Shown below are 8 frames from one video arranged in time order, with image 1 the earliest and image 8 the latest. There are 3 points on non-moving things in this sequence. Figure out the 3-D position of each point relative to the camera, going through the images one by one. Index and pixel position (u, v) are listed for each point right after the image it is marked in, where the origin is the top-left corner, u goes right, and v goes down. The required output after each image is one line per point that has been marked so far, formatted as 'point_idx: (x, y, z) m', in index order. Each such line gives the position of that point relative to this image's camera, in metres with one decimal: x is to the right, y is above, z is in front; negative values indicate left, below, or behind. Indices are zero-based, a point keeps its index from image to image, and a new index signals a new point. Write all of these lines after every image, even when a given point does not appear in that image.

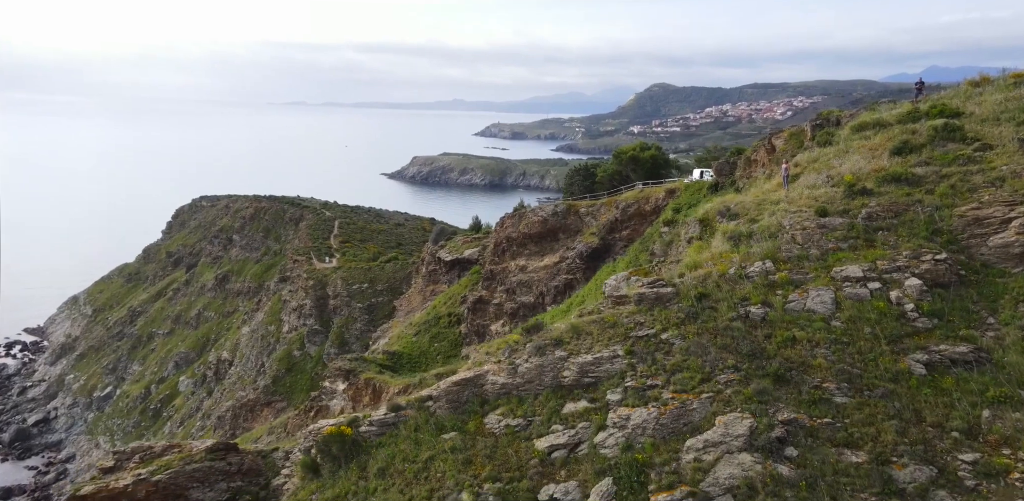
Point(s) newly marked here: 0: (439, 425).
0: (-1.3, -3.6, +15.2) m
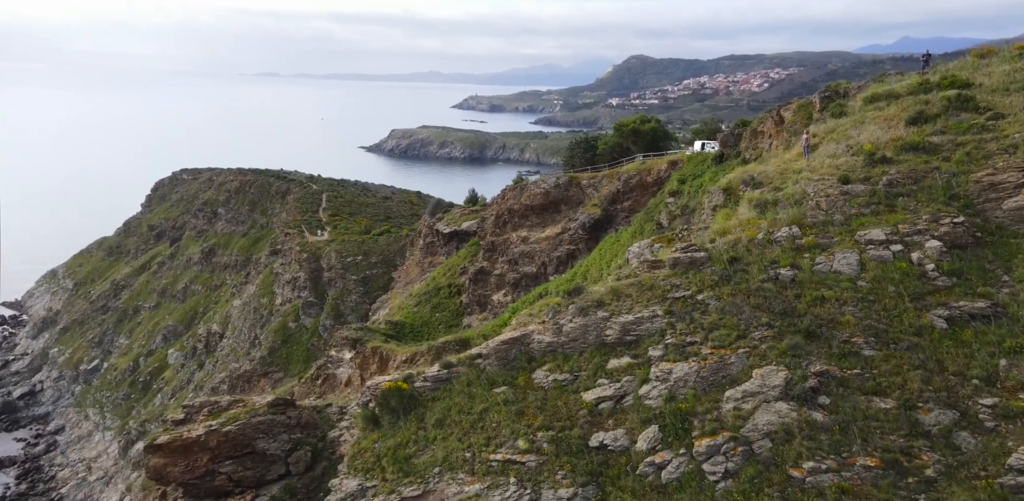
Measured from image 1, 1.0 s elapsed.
0: (-0.4, -2.8, +16.2) m
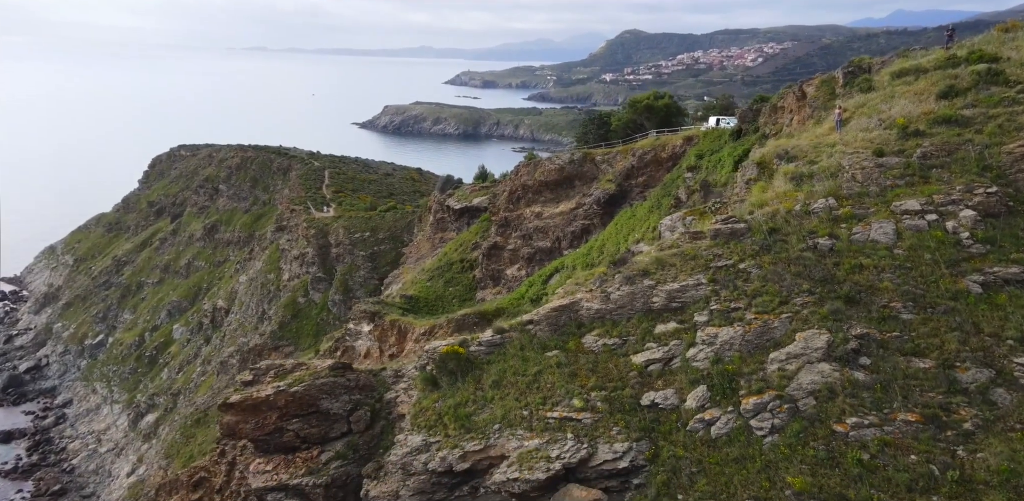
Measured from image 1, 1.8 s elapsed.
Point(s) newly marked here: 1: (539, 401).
0: (+0.7, -2.2, +17.0) m
1: (+0.6, -3.2, +15.6) m
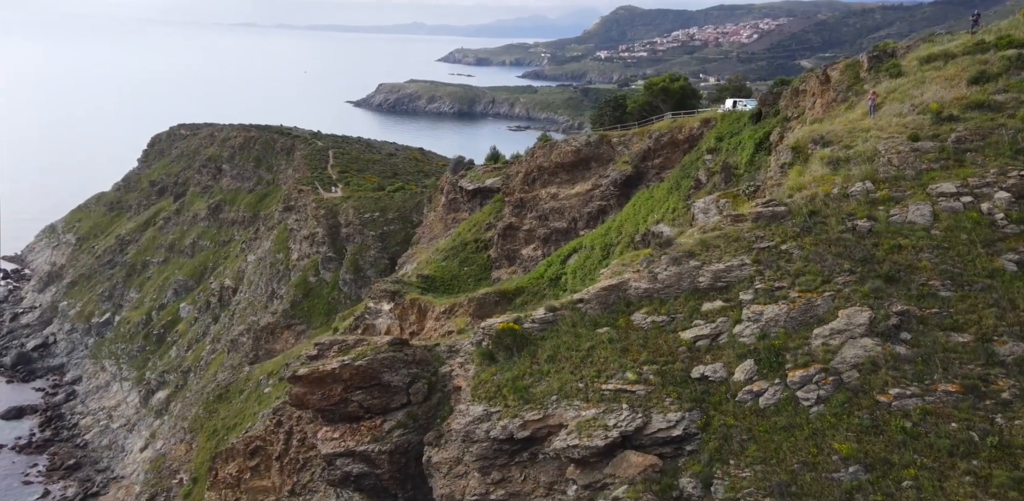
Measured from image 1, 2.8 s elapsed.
0: (+1.9, -1.7, +17.9) m
1: (+1.8, -2.7, +16.4) m
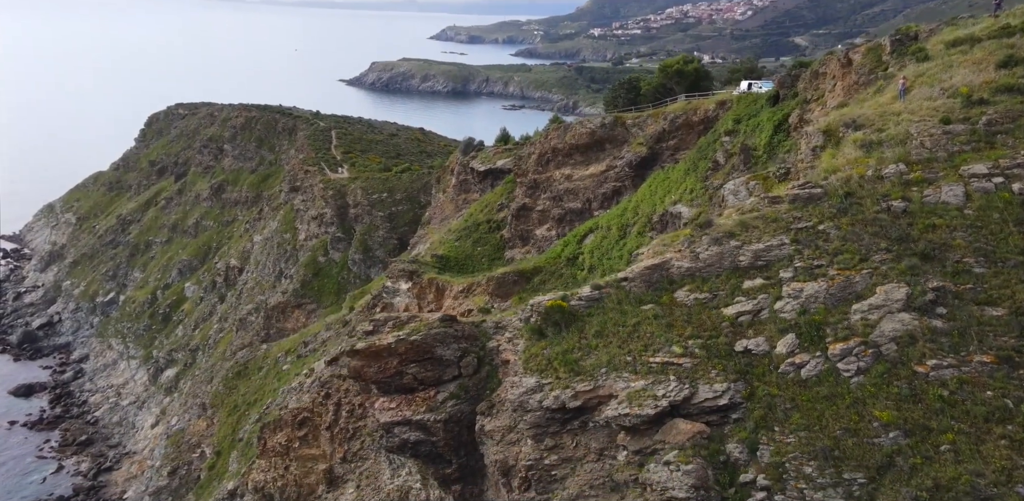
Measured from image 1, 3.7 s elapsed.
0: (+3.1, -1.2, +18.6) m
1: (+3.0, -2.2, +17.2) m
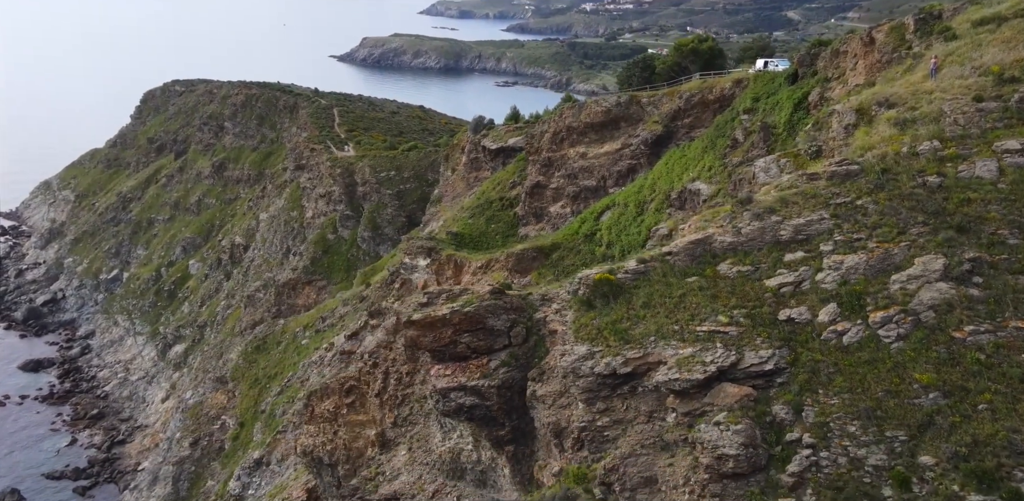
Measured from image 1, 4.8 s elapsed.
0: (+4.4, -0.5, +19.5) m
1: (+4.2, -1.6, +18.1) m
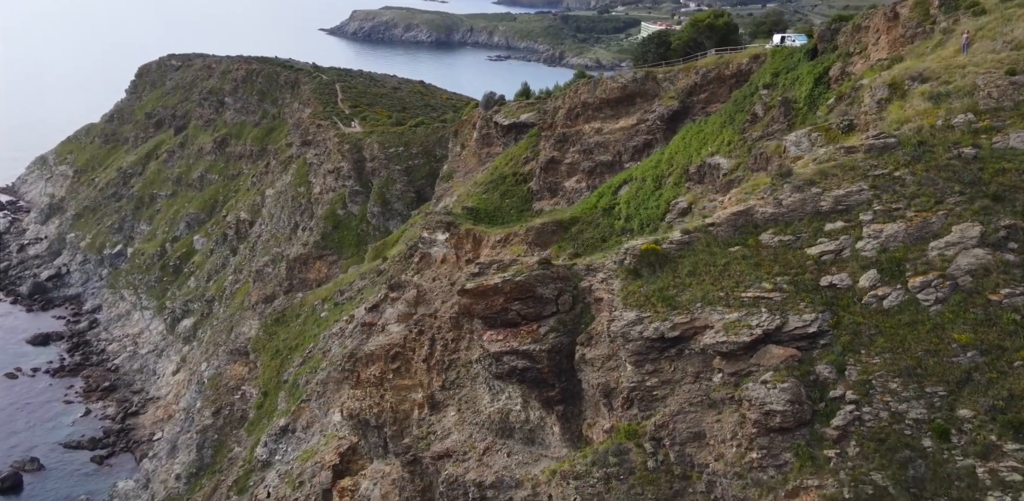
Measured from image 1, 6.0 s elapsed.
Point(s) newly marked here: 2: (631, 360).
0: (+5.7, +0.4, +20.3) m
1: (+5.5, -0.7, +18.9) m
2: (+3.1, -2.8, +19.7) m
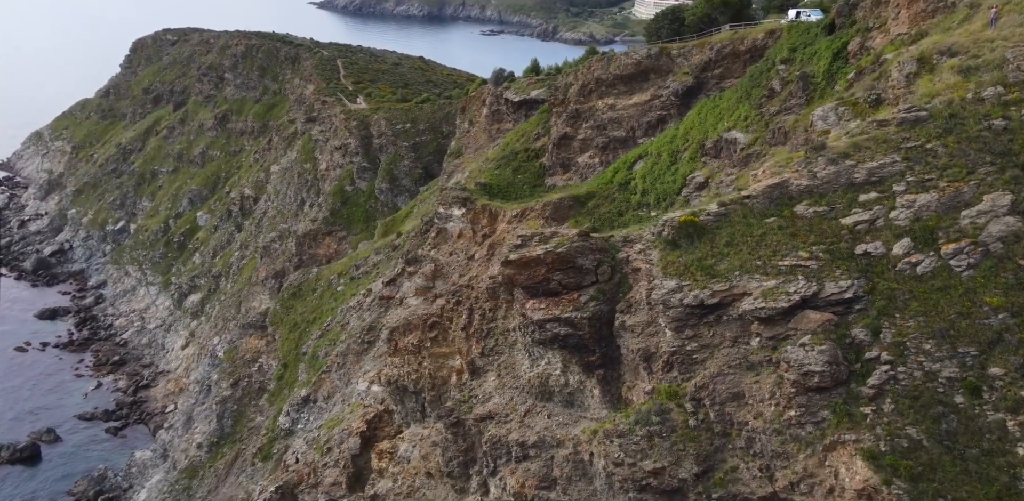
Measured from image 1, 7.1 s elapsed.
0: (+6.9, +1.3, +21.0) m
1: (+6.7, +0.1, +19.6) m
2: (+4.2, -2.0, +20.4) m
